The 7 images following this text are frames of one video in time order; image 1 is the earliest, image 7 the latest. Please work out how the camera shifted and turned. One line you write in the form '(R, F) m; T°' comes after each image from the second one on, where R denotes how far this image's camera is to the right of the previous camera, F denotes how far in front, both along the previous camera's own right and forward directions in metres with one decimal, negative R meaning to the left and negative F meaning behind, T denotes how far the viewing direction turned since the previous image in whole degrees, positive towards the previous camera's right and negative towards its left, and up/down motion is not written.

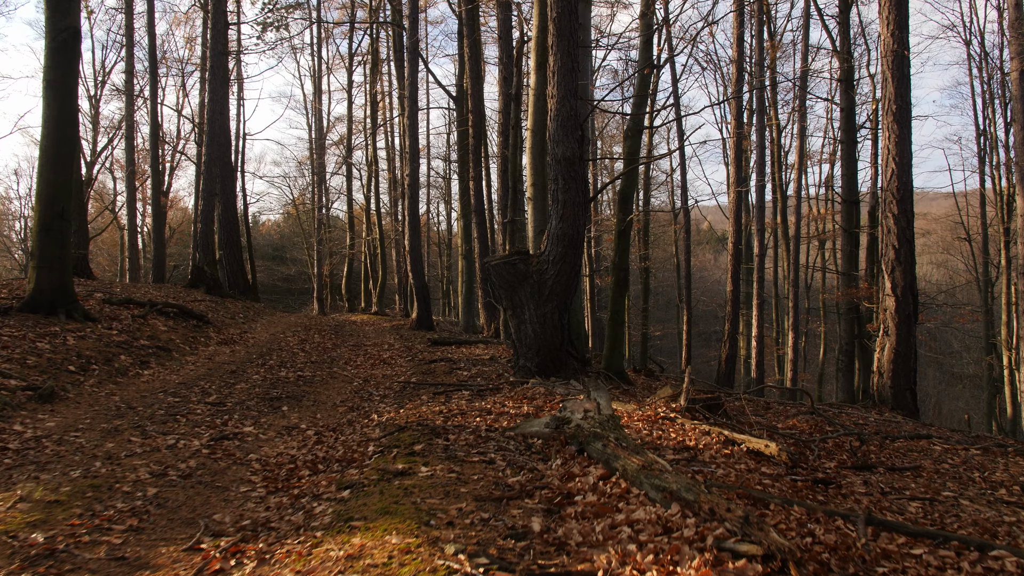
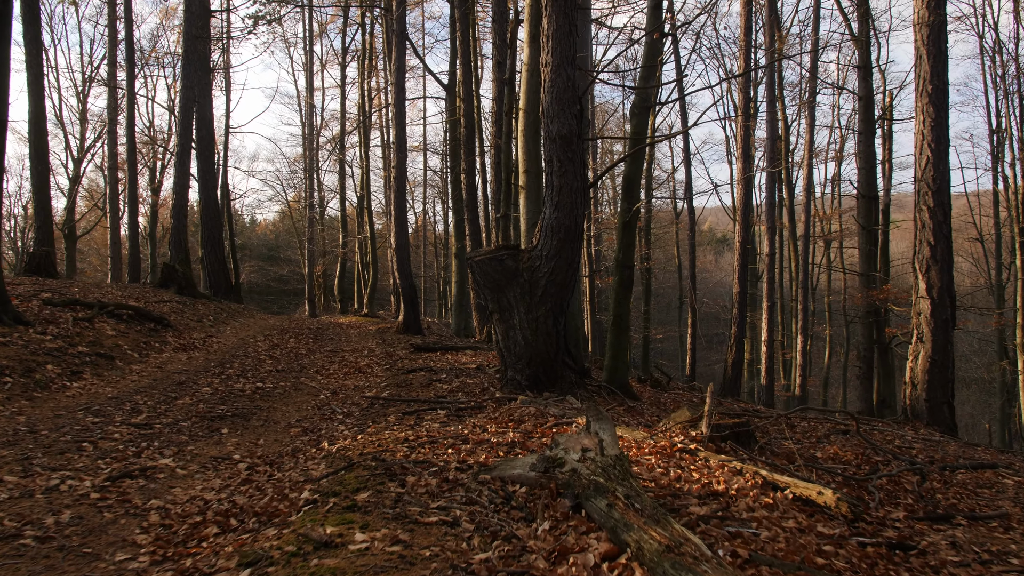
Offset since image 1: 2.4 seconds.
(+0.2, +1.1) m; 0°
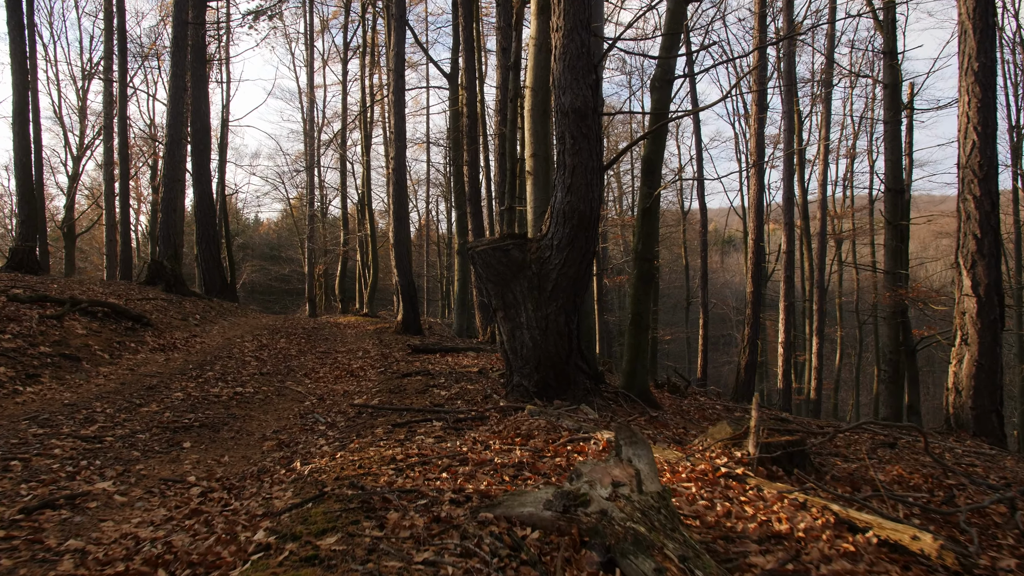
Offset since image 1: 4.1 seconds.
(0.0, +0.8) m; -1°
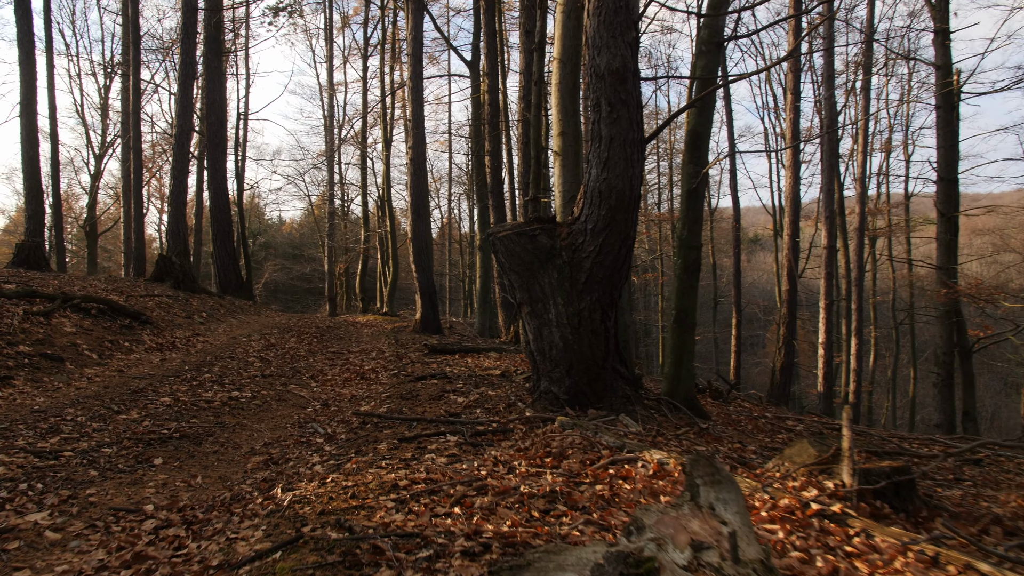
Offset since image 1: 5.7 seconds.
(-0.1, +0.8) m; -2°
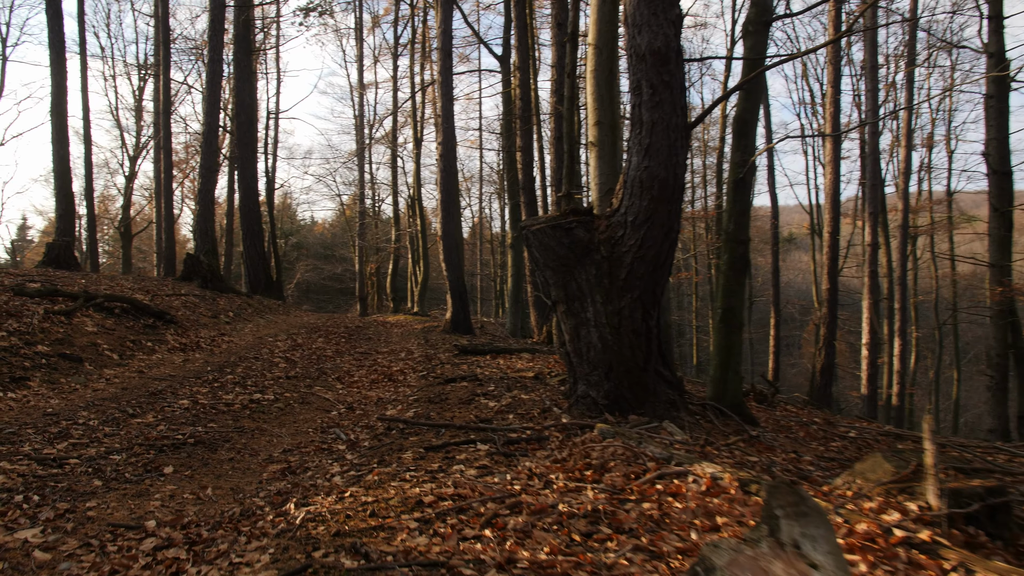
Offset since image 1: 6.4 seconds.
(0.0, +0.4) m; -3°
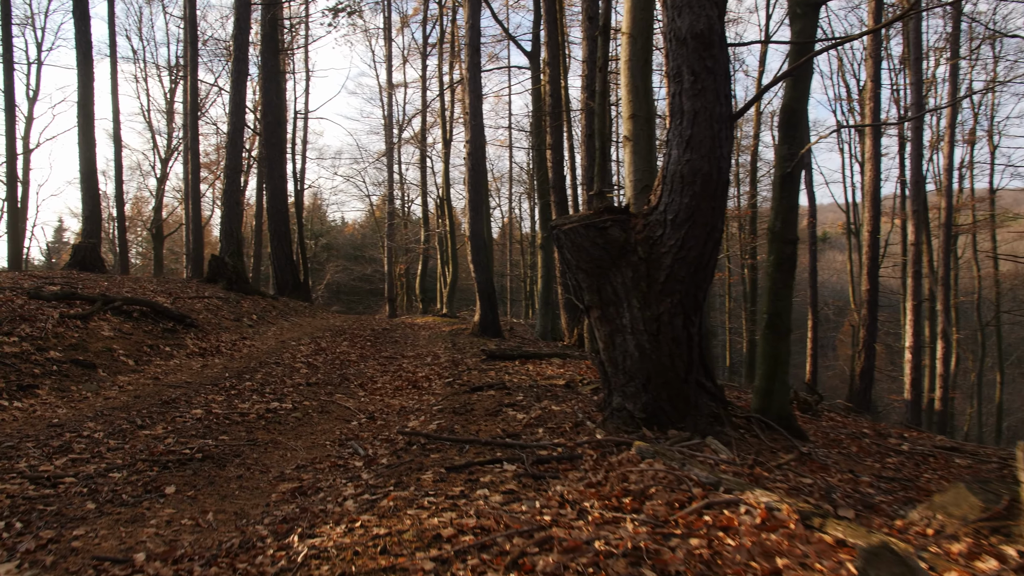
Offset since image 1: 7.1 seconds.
(0.0, +0.4) m; -3°
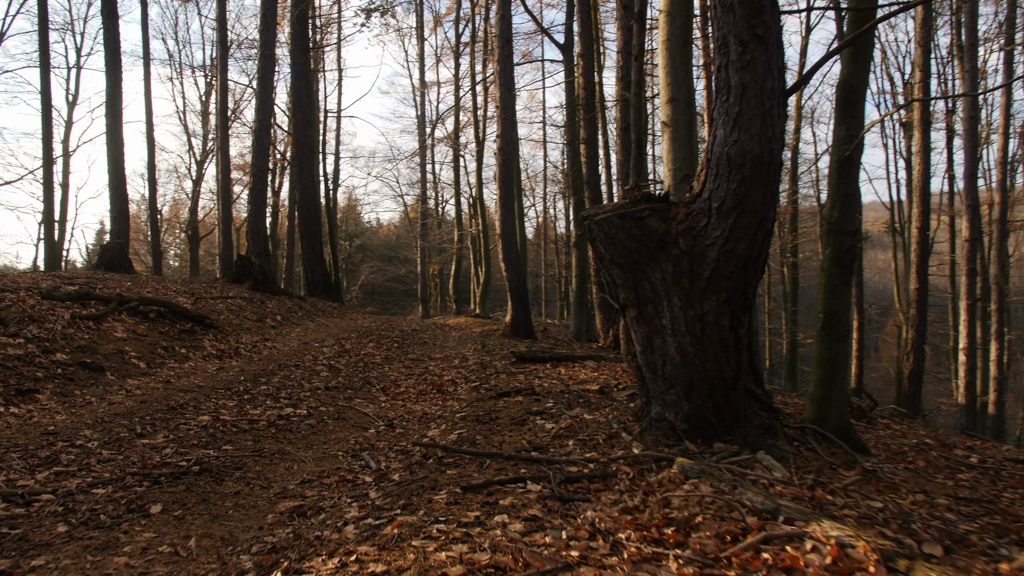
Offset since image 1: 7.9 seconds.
(+0.1, +0.5) m; -4°
